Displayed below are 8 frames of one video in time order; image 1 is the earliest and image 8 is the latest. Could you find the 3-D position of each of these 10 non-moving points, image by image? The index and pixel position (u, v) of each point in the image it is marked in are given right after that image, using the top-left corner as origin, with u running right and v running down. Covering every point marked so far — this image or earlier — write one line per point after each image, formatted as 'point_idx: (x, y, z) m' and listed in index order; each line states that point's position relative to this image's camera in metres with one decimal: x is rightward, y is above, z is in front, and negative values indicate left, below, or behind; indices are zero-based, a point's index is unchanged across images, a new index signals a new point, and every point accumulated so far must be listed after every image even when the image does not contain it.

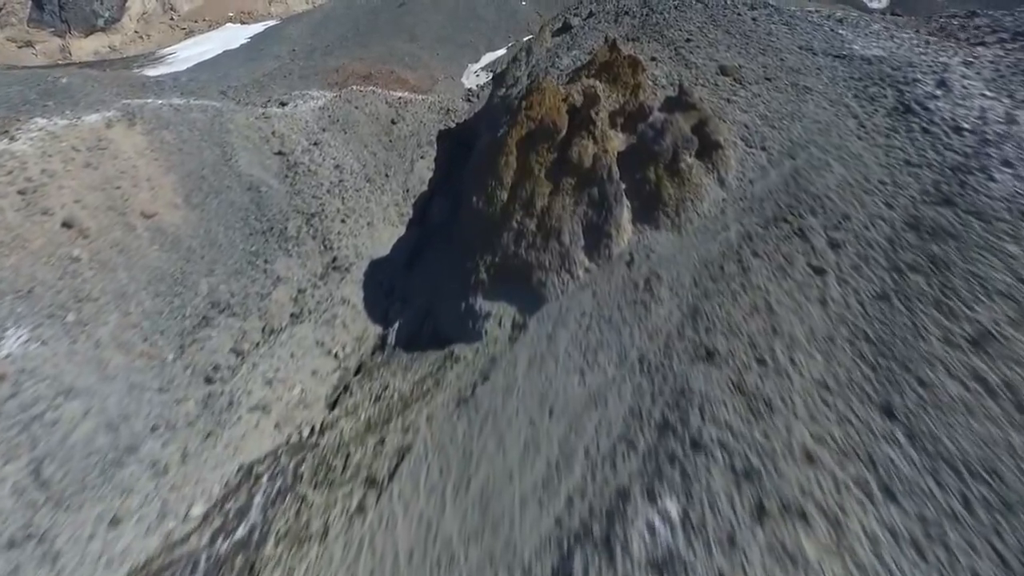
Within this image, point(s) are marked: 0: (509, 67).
0: (-0.1, +4.7, +15.2) m
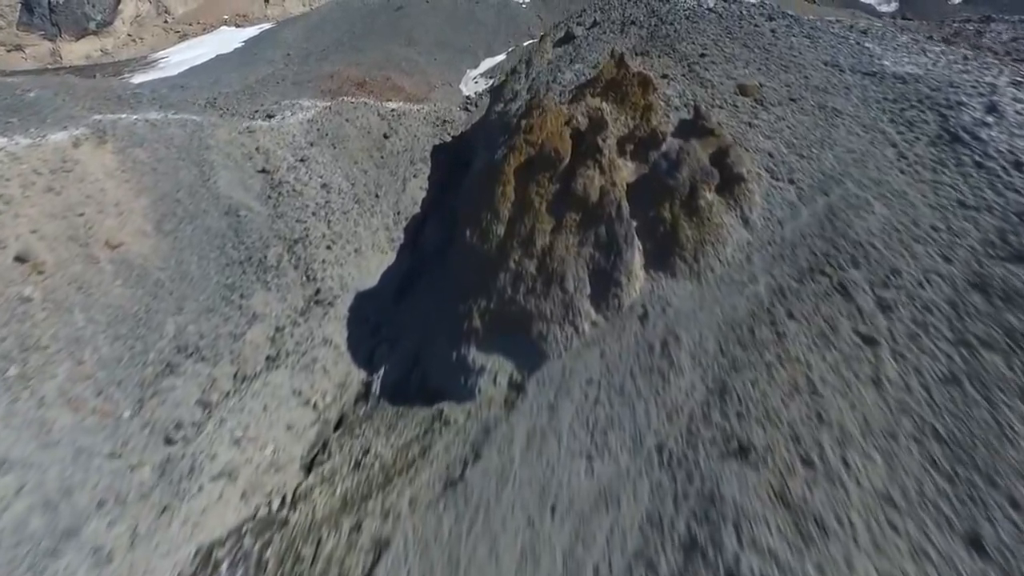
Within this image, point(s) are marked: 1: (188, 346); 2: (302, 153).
0: (-0.1, +4.2, +14.2) m
1: (-4.1, -0.7, +9.0) m
2: (-4.4, +2.8, +14.8) m
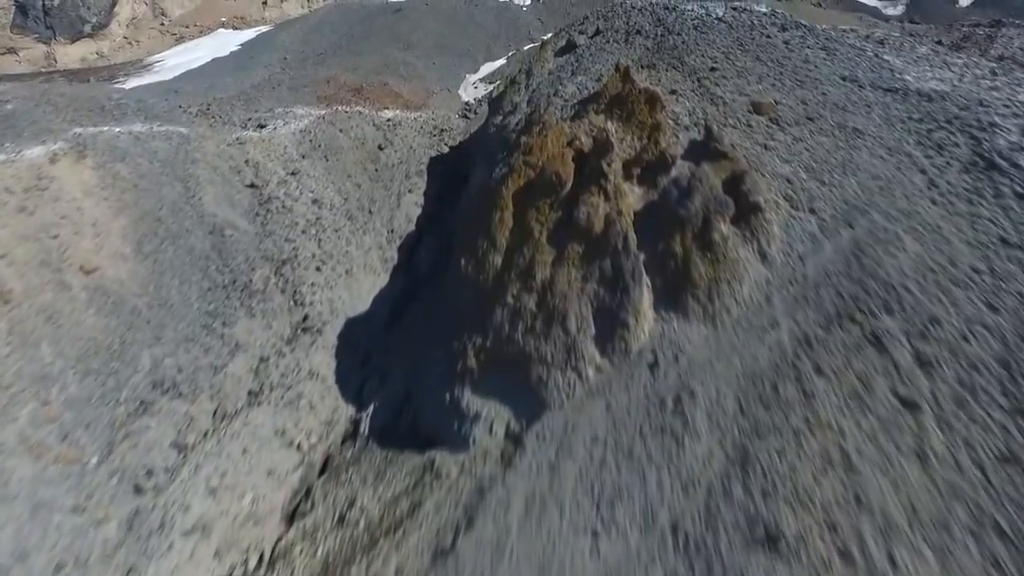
0: (-0.1, +3.8, +13.7) m
1: (-4.2, -1.1, +8.5) m
2: (-4.4, +2.5, +14.3) m
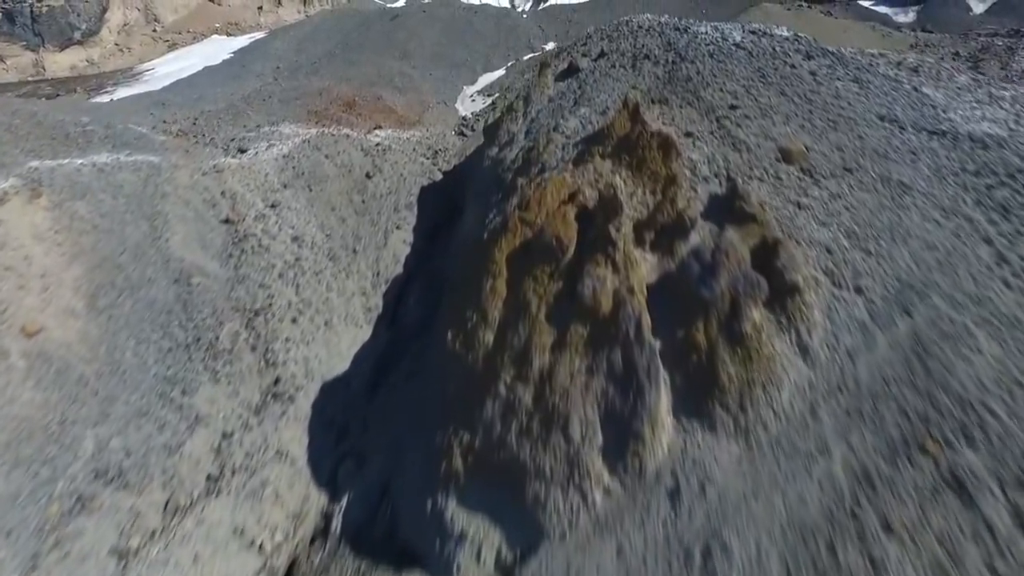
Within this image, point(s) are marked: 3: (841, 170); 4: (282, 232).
0: (-0.2, +3.0, +12.6) m
1: (-4.2, -1.9, +7.4) m
2: (-4.4, +1.7, +13.2) m
3: (+3.3, +1.2, +7.2) m
4: (-4.0, +1.0, +12.2) m
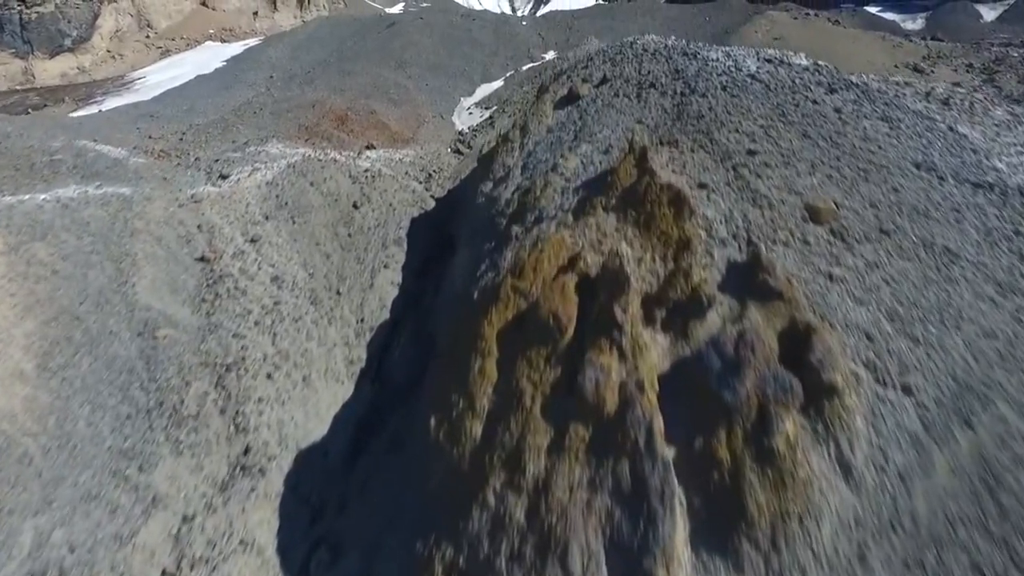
0: (-0.2, +2.3, +11.7) m
1: (-4.3, -2.6, +6.6) m
2: (-4.5, +1.0, +12.4) m
3: (+3.3, +0.5, +6.4) m
4: (-4.0, +0.3, +11.4) m
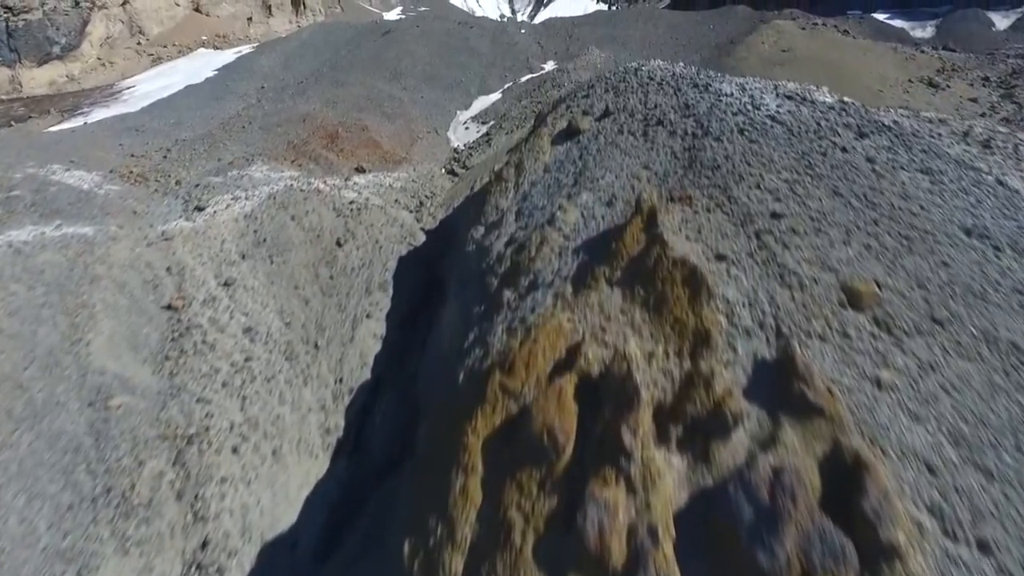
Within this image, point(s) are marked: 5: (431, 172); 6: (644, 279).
0: (-0.3, +1.5, +10.8) m
1: (-4.4, -3.3, +5.6) m
2: (-4.6, +0.2, +11.4) m
3: (+3.2, -0.3, +5.4) m
4: (-4.1, -0.5, +10.4) m
5: (-2.2, +3.2, +19.4) m
6: (+1.1, +0.1, +6.0) m
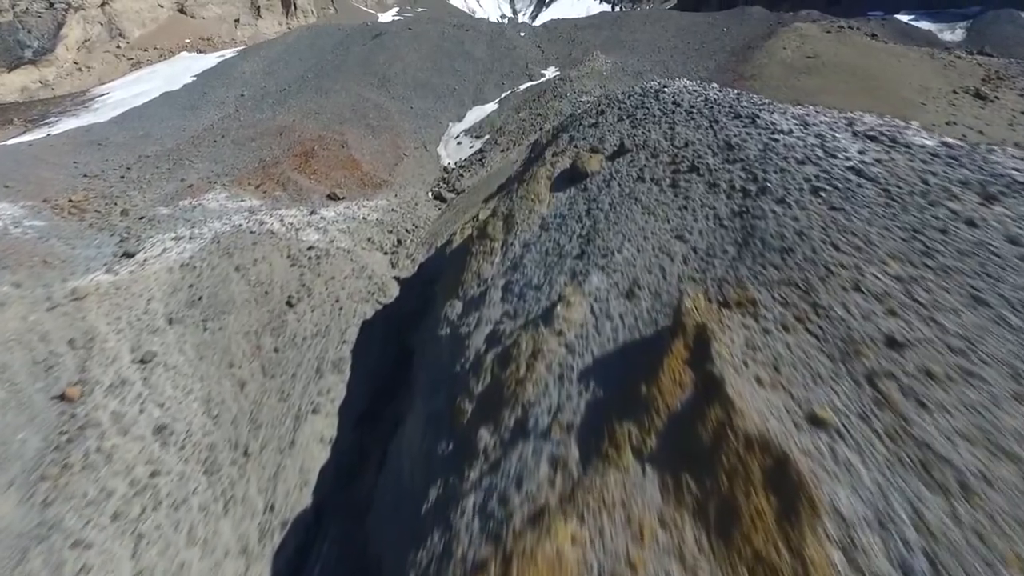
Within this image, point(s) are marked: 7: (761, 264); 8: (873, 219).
0: (-0.5, +0.6, +8.5) m
1: (-4.5, -4.3, +3.3) m
2: (-4.7, -0.8, +9.1) m
3: (+3.0, -1.3, +3.1) m
4: (-4.3, -1.5, +8.1) m
5: (-2.3, +2.2, +17.1) m
6: (+1.0, -0.9, +3.7) m
7: (+1.8, +0.2, +5.1) m
8: (+2.7, +0.5, +5.3) m
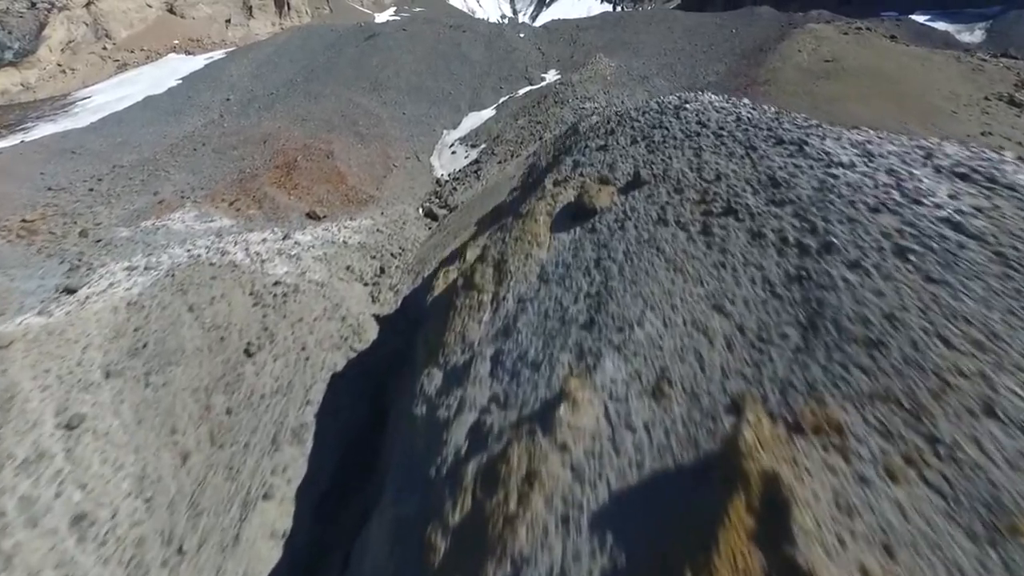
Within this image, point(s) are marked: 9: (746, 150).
0: (-0.5, 0.0, +7.1) m
1: (-4.6, -4.9, +1.9) m
2: (-4.8, -1.3, +7.7) m
3: (+2.9, -1.8, +1.7) m
4: (-4.3, -2.1, +6.7) m
5: (-2.4, +1.6, +15.6) m
6: (+0.9, -1.5, +2.3) m
7: (+1.8, -0.4, +3.7) m
8: (+2.6, -0.1, +3.9) m
9: (+2.1, +1.2, +6.3) m
